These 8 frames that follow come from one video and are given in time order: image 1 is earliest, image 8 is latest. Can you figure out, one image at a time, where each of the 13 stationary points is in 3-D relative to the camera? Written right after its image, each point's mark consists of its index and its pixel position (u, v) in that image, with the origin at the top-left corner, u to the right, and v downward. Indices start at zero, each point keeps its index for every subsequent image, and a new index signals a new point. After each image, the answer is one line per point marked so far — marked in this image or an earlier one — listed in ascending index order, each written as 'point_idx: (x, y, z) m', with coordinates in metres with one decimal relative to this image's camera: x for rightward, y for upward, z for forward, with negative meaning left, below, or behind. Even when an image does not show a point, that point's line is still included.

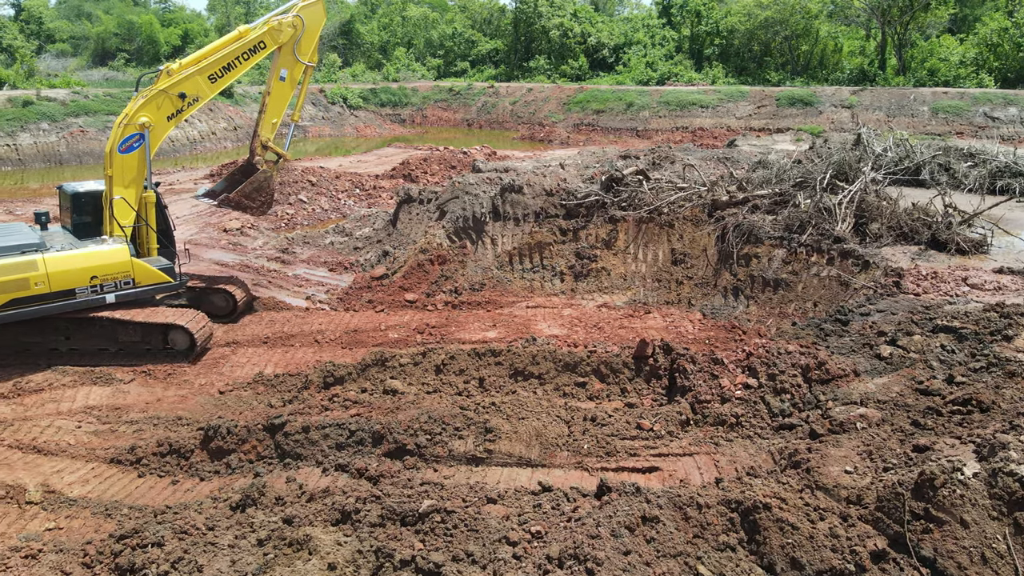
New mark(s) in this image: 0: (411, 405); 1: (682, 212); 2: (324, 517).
0: (-0.8, -1.0, +6.2) m
1: (+2.5, +1.1, +10.8) m
2: (-1.2, -1.5, +4.7) m
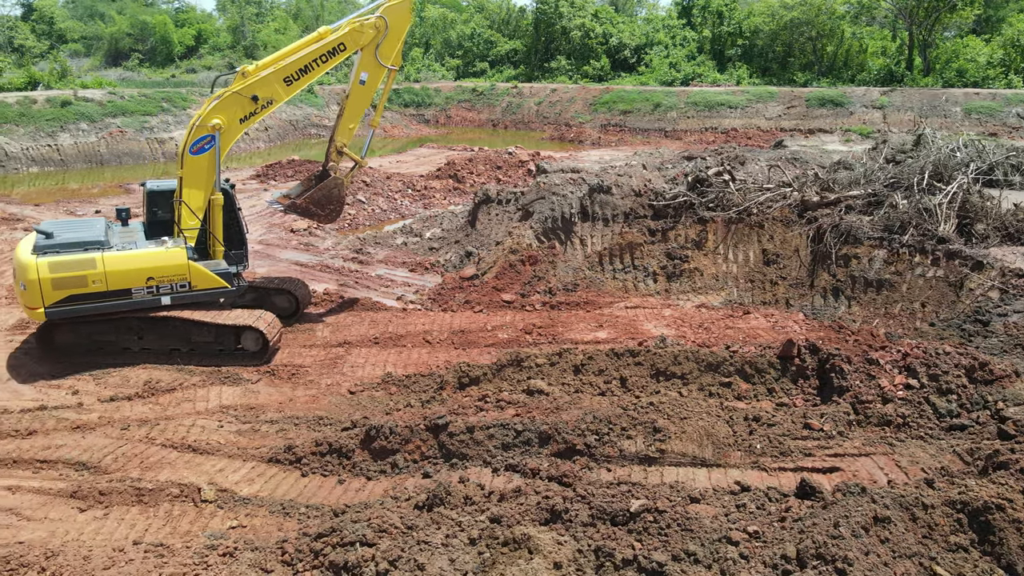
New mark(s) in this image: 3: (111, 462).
0: (+0.5, -1.0, +6.2) m
1: (+3.8, +1.1, +10.8) m
2: (+0.2, -1.5, +4.7) m
3: (-3.3, -1.5, +6.1) m
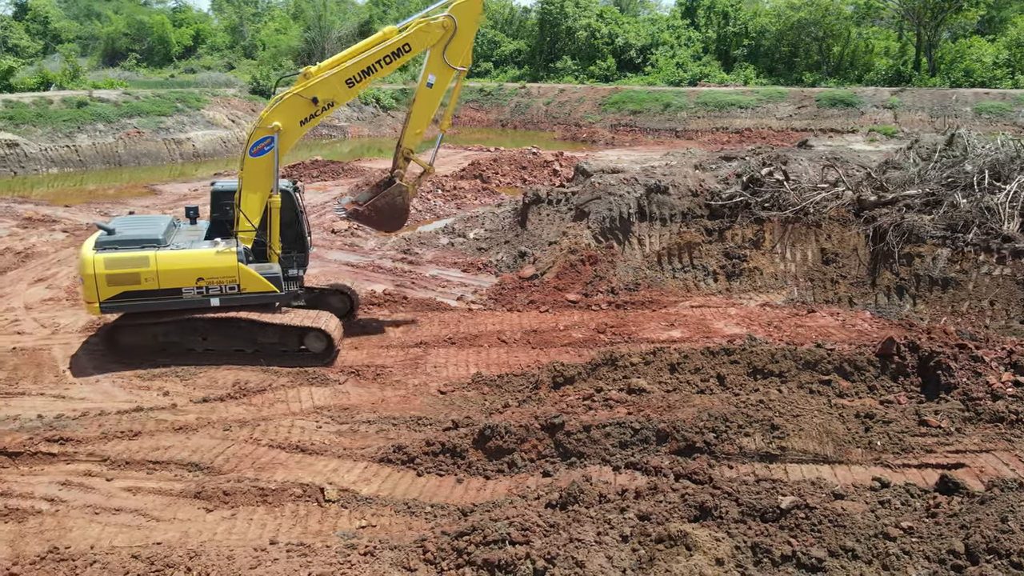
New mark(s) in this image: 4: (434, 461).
0: (+1.5, -1.0, +6.3) m
1: (+4.7, +1.1, +10.9) m
2: (+1.1, -1.5, +4.8) m
3: (-2.4, -1.5, +6.1) m
4: (-0.6, -1.4, +6.1) m
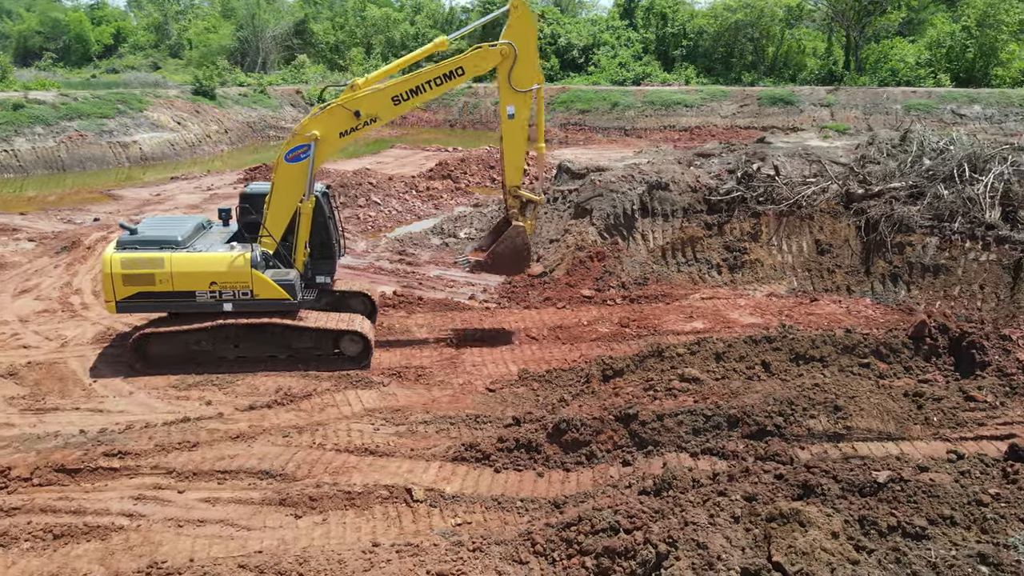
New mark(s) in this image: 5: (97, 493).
0: (+2.1, -0.9, +6.5) m
1: (+4.8, +1.3, +11.4) m
2: (+1.8, -1.4, +5.0) m
3: (-1.8, -1.5, +6.0) m
4: (0.0, -1.4, +6.1) m
5: (-3.2, -1.6, +5.6) m
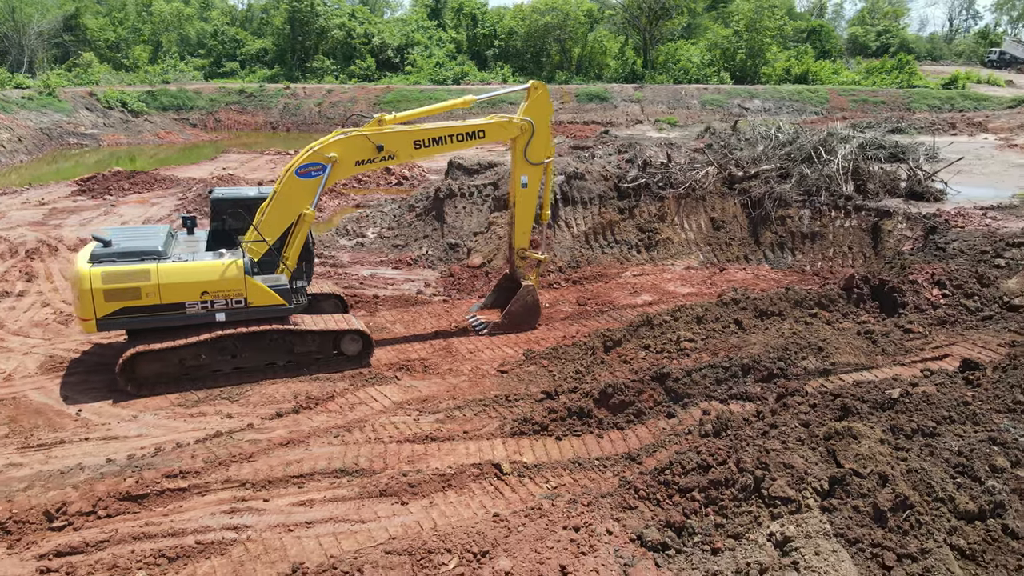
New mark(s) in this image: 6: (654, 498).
0: (+2.3, -0.6, +7.6) m
1: (+3.5, +1.8, +13.0) m
2: (+2.6, -1.1, +6.0) m
3: (-1.2, -1.5, +6.1) m
4: (+0.5, -1.2, +6.6) m
5: (-2.4, -1.6, +5.3) m
6: (+1.1, -1.6, +5.6) m
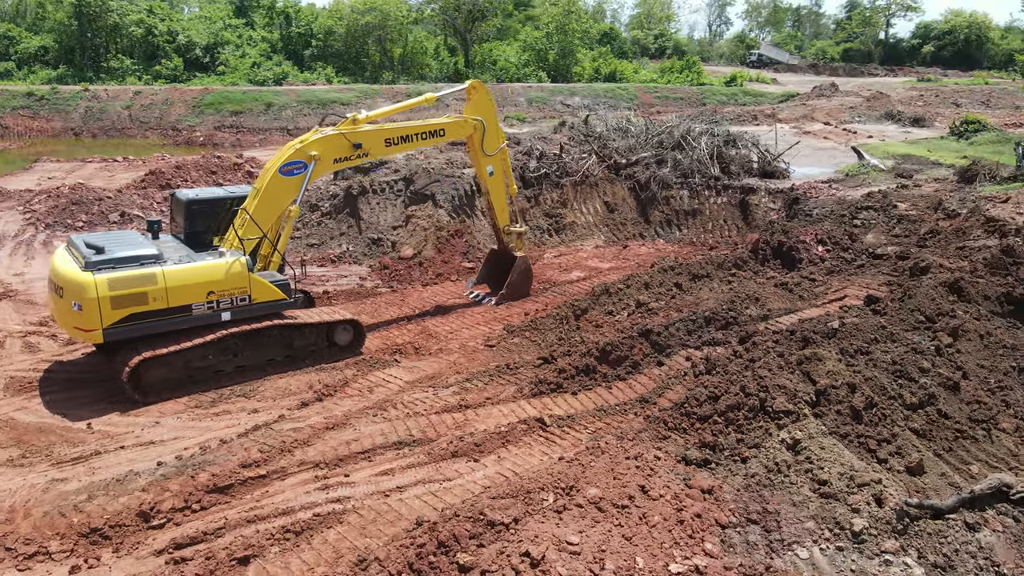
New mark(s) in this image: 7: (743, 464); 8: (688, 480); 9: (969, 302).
0: (+2.1, -0.2, +8.8) m
1: (+1.7, +2.2, +14.4) m
2: (+2.8, -0.6, +7.4) m
3: (-0.8, -1.3, +6.5) m
4: (+0.7, -1.0, +7.5) m
5: (-1.8, -1.6, +5.5) m
6: (+1.5, -1.3, +6.6) m
7: (+1.9, -1.5, +6.1) m
8: (+1.4, -1.5, +5.9) m
9: (+5.2, -0.2, +8.3) m
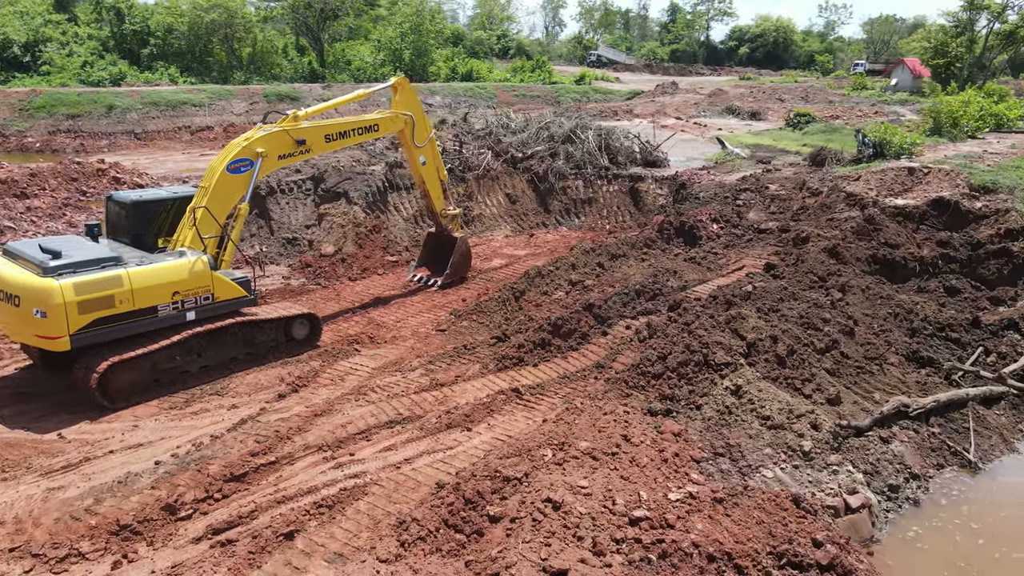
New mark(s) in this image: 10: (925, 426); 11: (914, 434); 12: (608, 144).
0: (+1.4, +0.1, +9.7) m
1: (-0.3, +2.5, +15.0) m
2: (+2.3, -0.3, +8.5) m
3: (-1.0, -1.2, +6.9) m
4: (+0.3, -0.7, +8.1) m
5: (-1.7, -1.5, +5.7) m
6: (+1.3, -1.0, +7.4) m
7: (+1.8, -1.2, +7.0) m
8: (+1.3, -1.3, +6.7) m
9: (+4.5, +0.3, +9.8) m
10: (+4.0, -1.3, +7.1) m
11: (+3.8, -1.4, +6.9) m
12: (+2.1, +3.1, +16.0) m
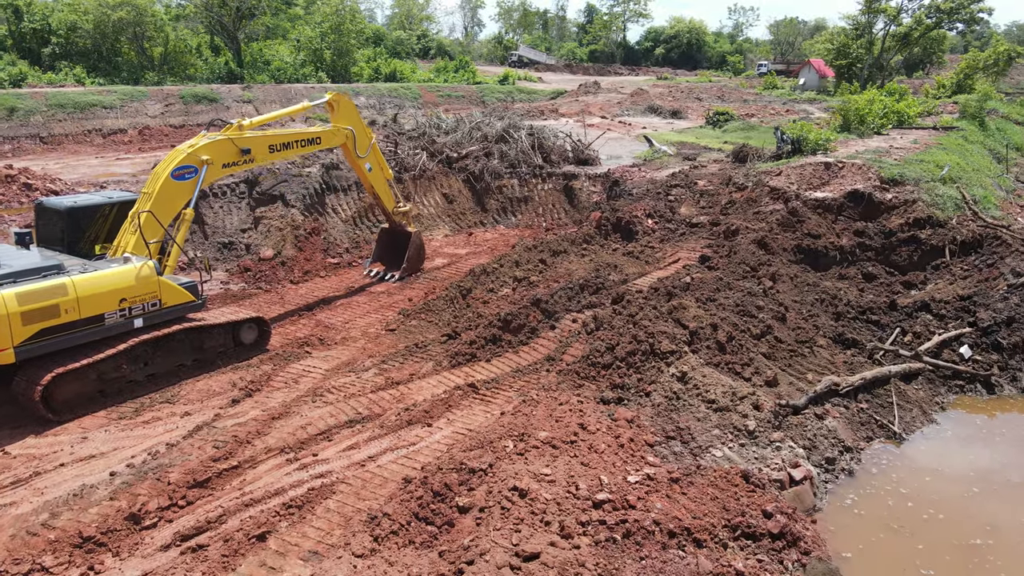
0: (+0.7, +0.2, +10.0) m
1: (-1.6, +2.5, +15.1) m
2: (+1.7, -0.2, +8.8) m
3: (-1.4, -1.2, +6.9) m
4: (-0.3, -0.7, +8.3) m
5: (-2.0, -1.5, +5.7) m
6: (+0.8, -0.9, +7.7) m
7: (+1.4, -1.1, +7.4) m
8: (+1.0, -1.2, +7.0) m
9: (+3.7, +0.5, +10.4) m
10: (+3.5, -1.2, +7.6) m
11: (+3.4, -1.2, +7.4) m
12: (+0.6, +3.2, +16.3) m
